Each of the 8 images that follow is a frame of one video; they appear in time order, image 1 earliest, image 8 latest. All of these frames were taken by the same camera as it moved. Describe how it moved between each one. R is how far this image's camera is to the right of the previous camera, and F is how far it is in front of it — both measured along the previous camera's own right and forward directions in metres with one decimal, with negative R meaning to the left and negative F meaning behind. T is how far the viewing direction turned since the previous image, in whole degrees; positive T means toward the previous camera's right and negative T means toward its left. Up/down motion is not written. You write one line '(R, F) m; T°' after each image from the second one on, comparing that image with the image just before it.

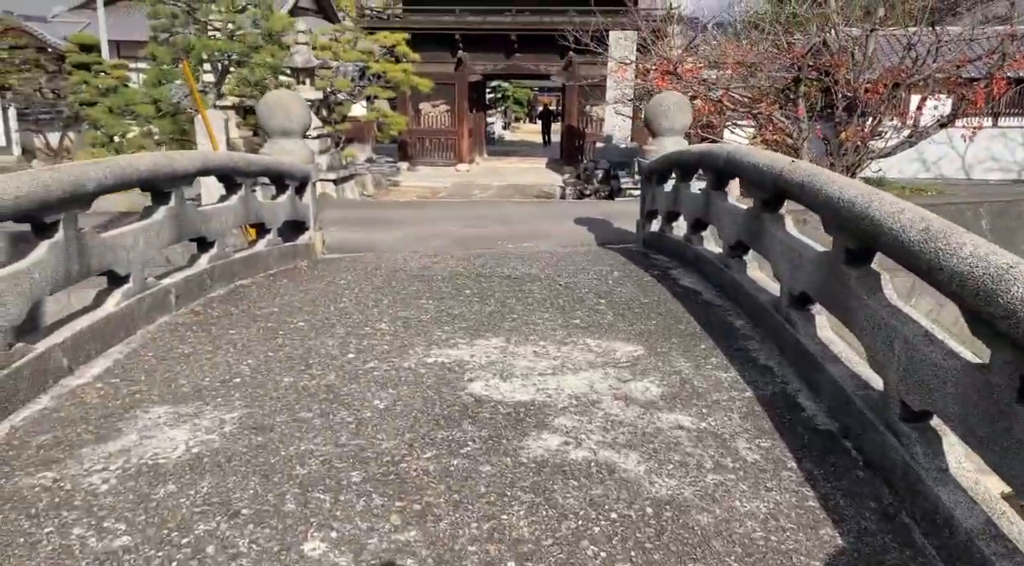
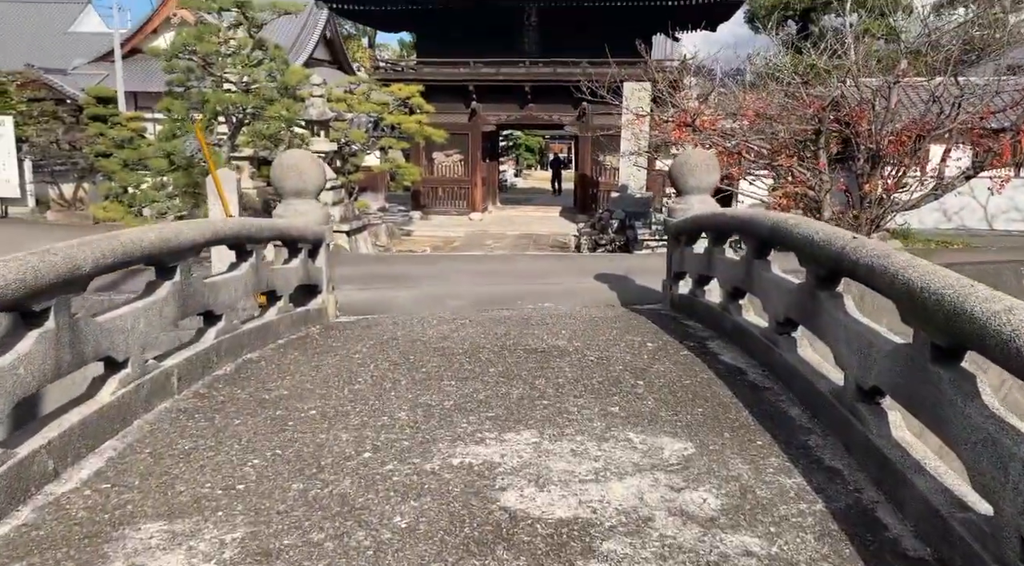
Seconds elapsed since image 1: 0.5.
(-0.1, +0.2) m; -1°
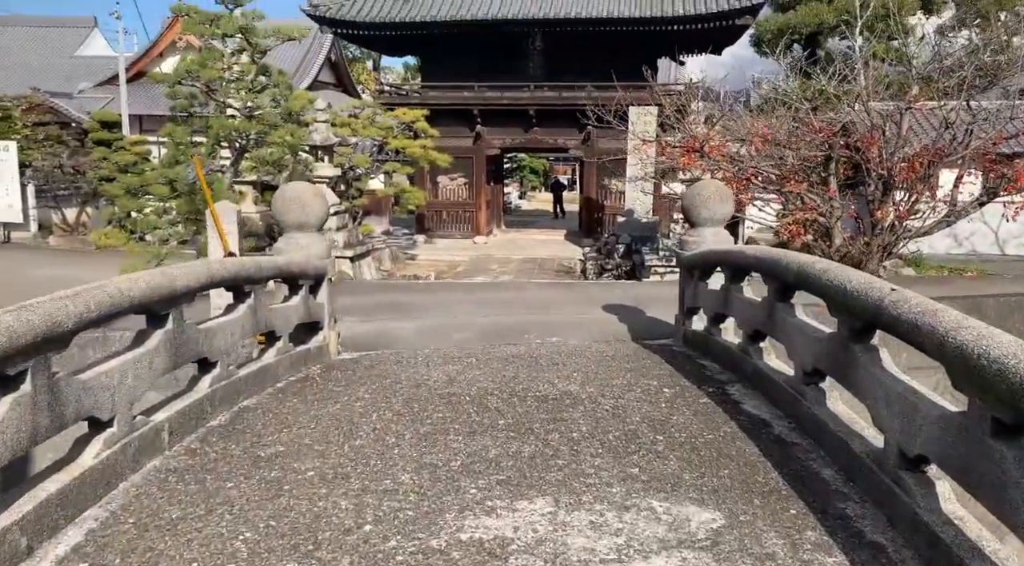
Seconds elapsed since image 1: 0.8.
(0.0, +0.2) m; 0°
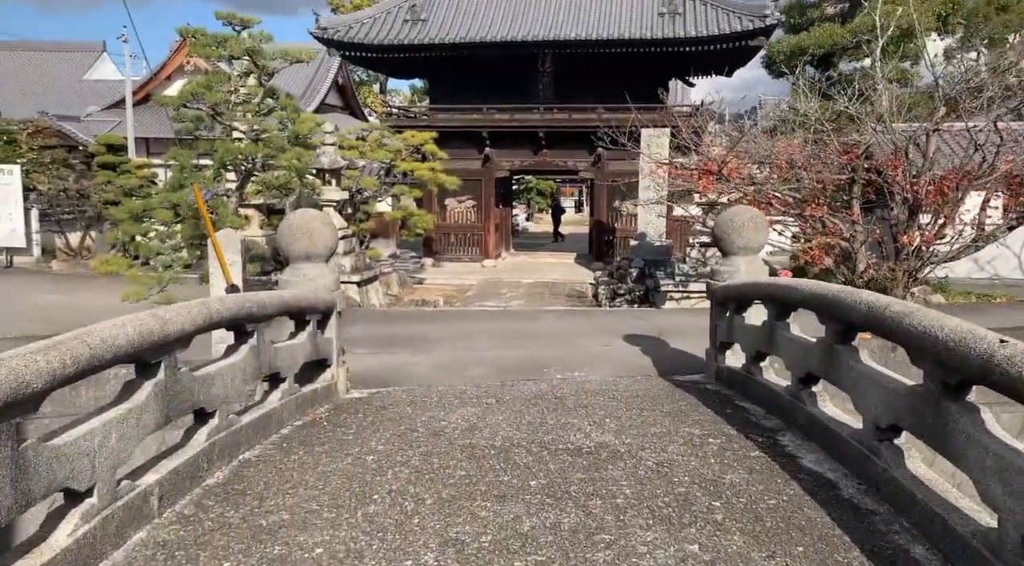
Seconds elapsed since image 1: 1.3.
(-0.1, +0.3) m; 0°
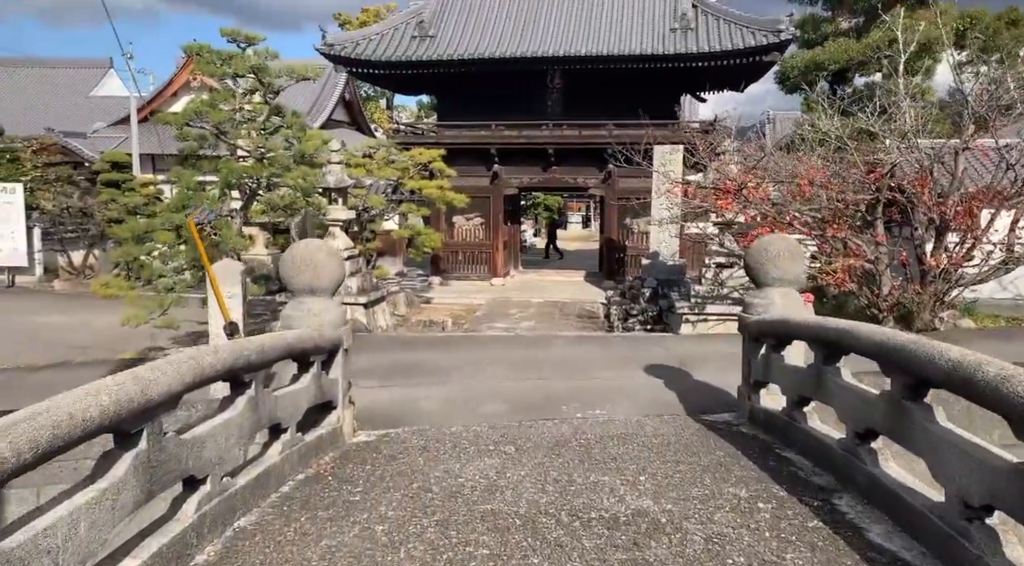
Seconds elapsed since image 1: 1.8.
(-0.1, +0.3) m; 0°
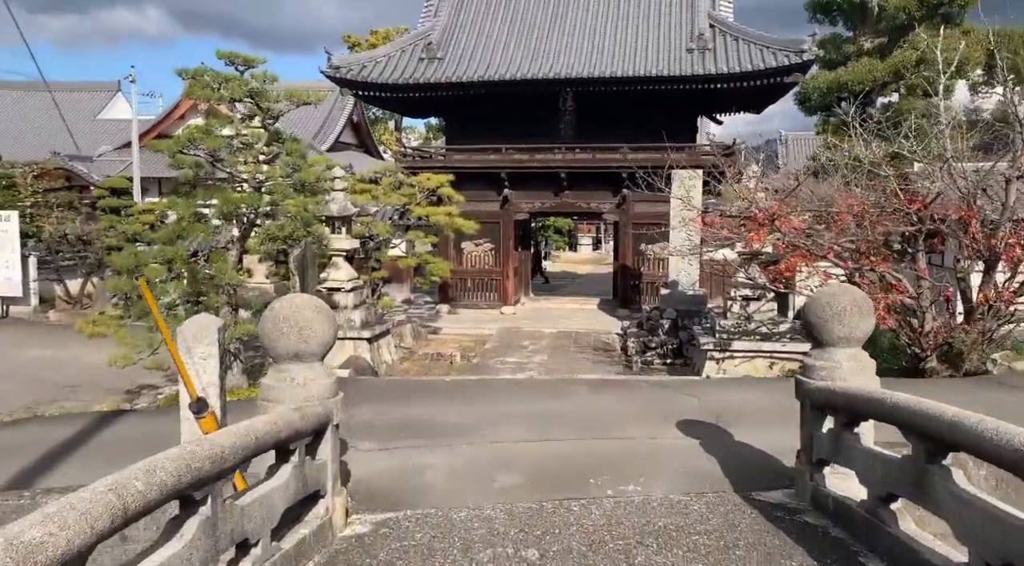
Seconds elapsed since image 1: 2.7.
(-0.1, +0.6) m; -1°
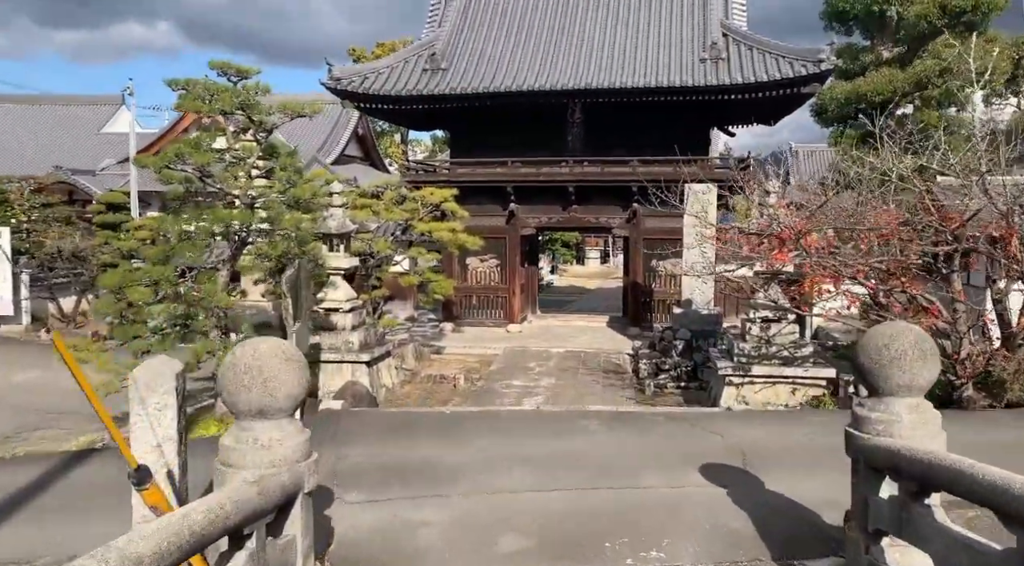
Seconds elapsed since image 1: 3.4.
(0.0, +0.5) m; -1°
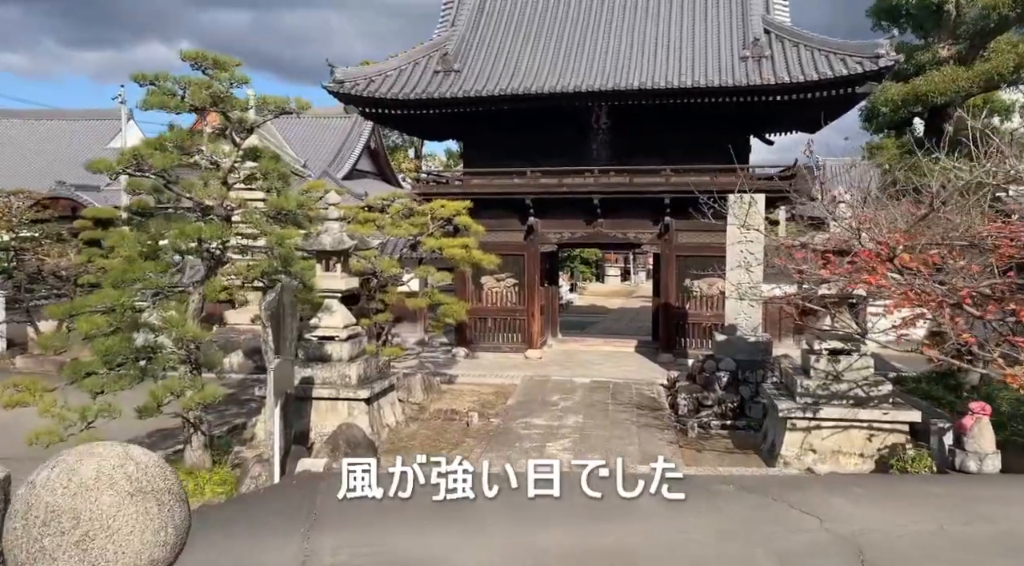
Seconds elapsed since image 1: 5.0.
(-0.1, +1.4) m; -1°
